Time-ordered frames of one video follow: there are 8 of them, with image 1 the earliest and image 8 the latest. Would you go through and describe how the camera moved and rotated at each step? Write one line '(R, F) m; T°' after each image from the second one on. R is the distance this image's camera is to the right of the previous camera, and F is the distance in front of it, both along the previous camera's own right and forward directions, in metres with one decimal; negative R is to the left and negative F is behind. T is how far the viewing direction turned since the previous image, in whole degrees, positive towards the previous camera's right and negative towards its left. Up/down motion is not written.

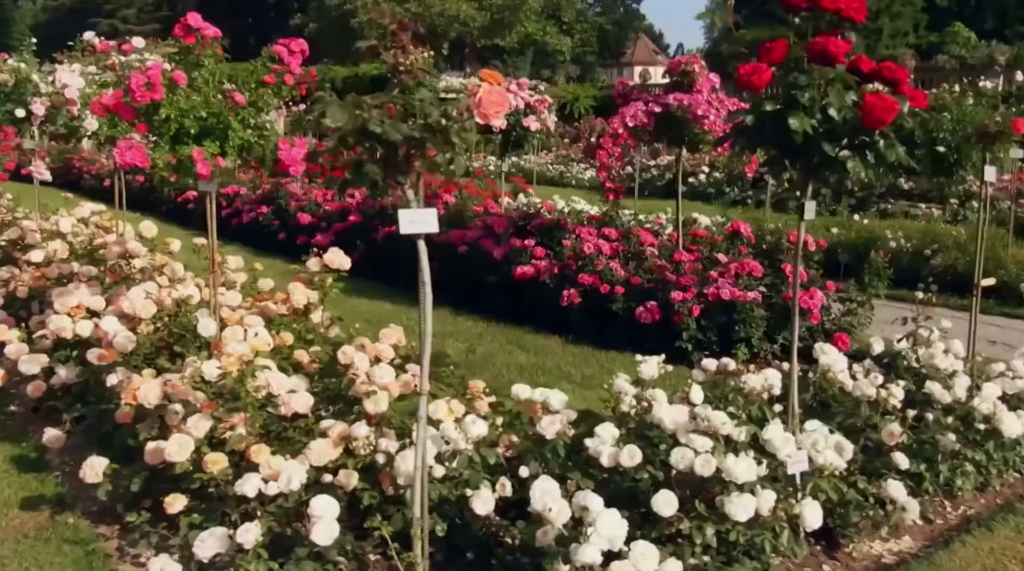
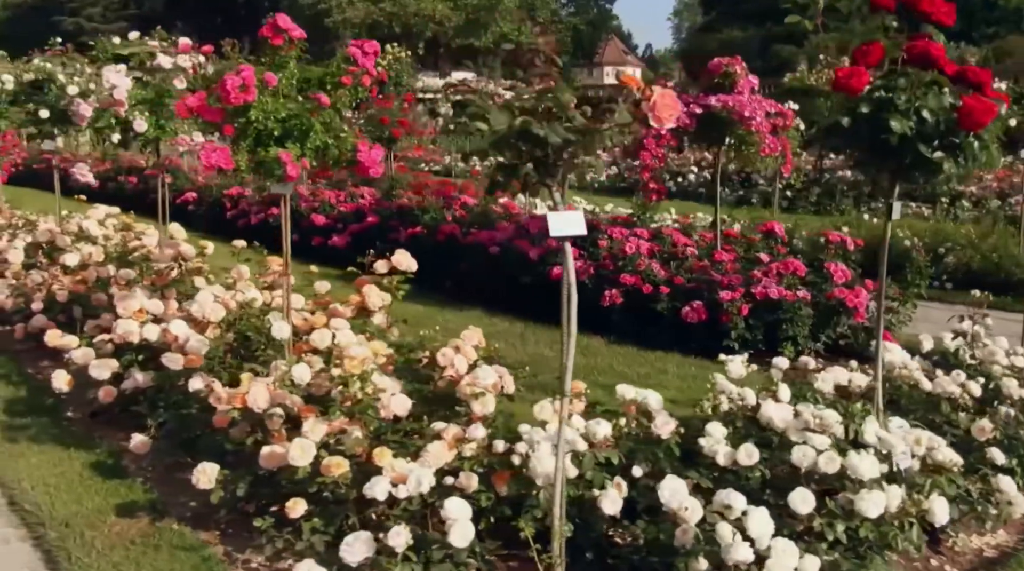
(-0.6, 0.0) m; +3°
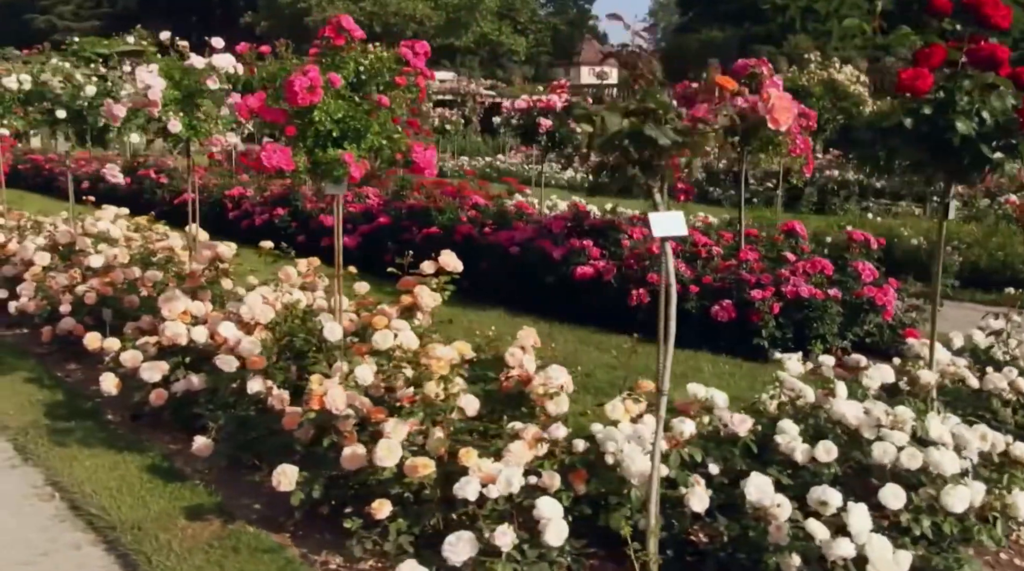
(-0.4, 0.0) m; +2°
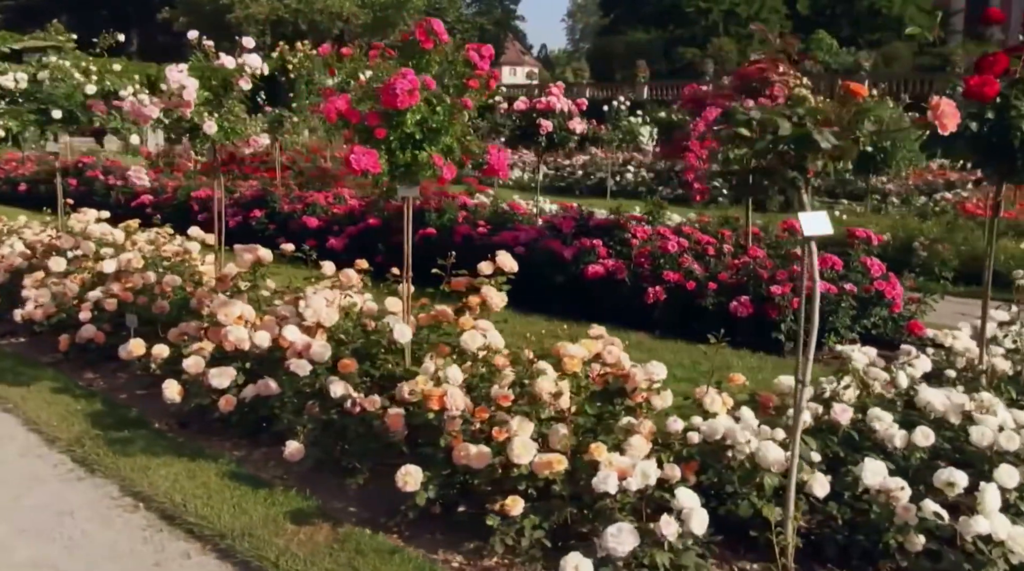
(-0.8, 0.0) m; +6°
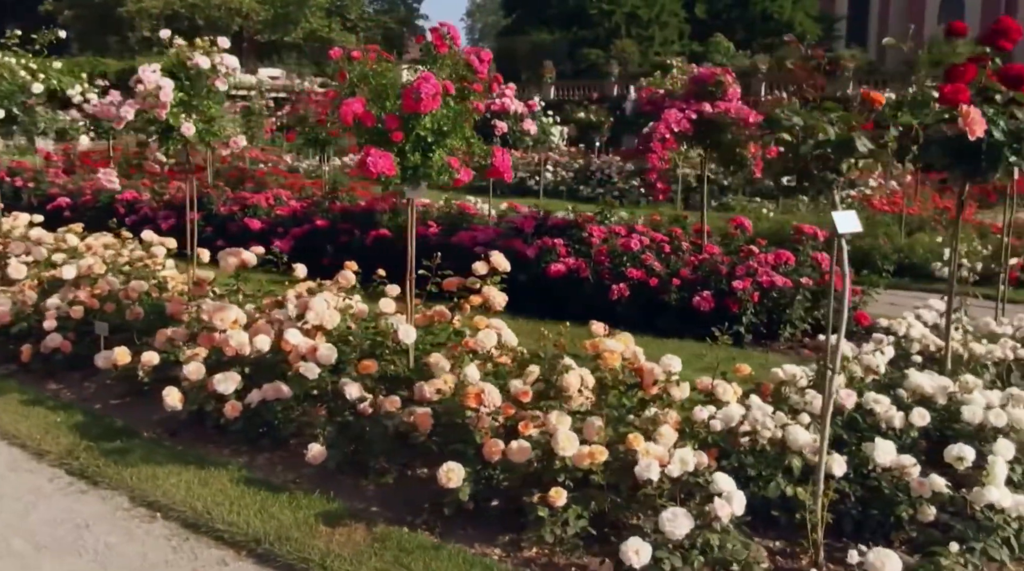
(-0.6, -0.1) m; +7°
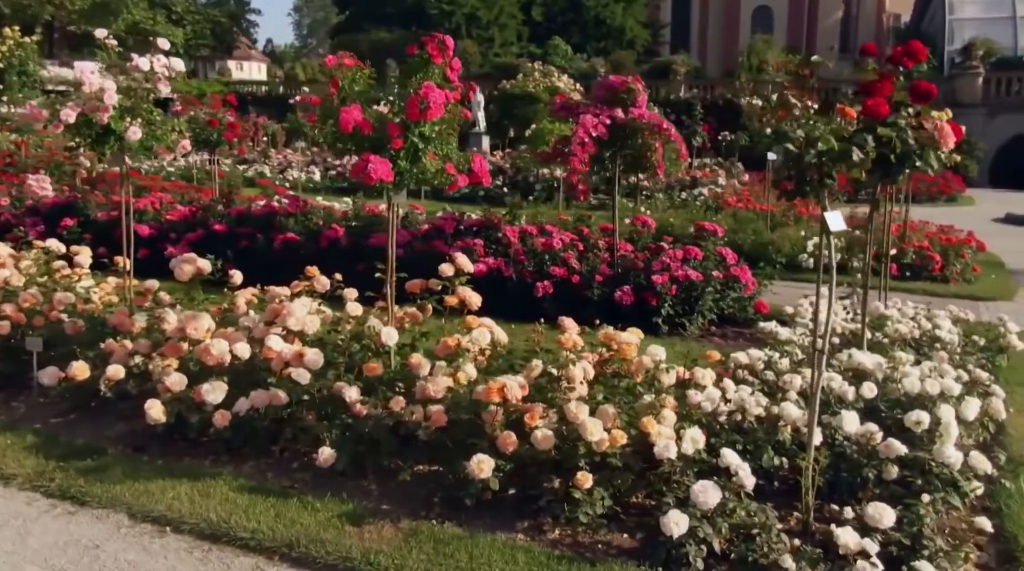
(-0.8, -0.1) m; +11°
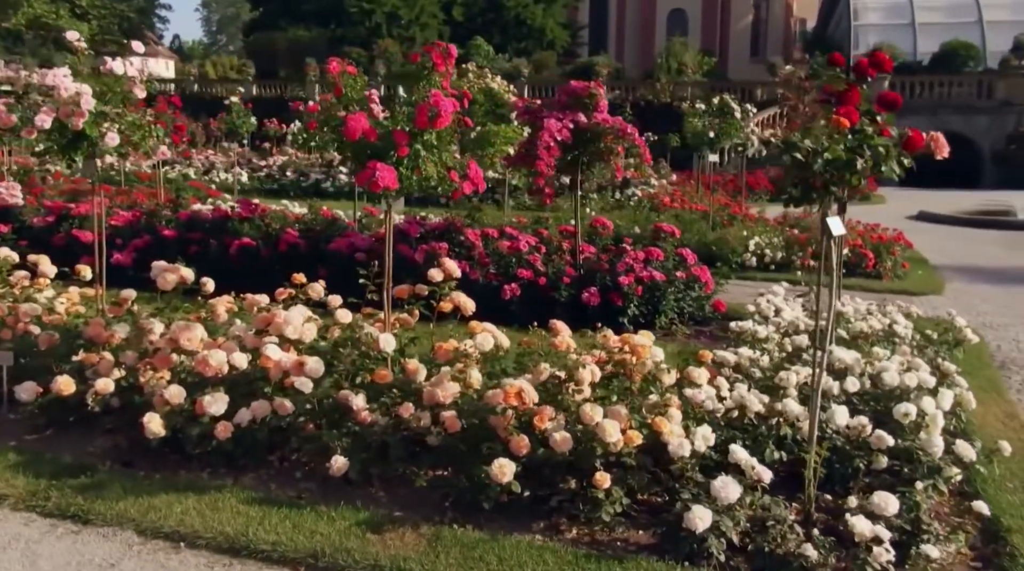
(-0.5, 0.0) m; +6°
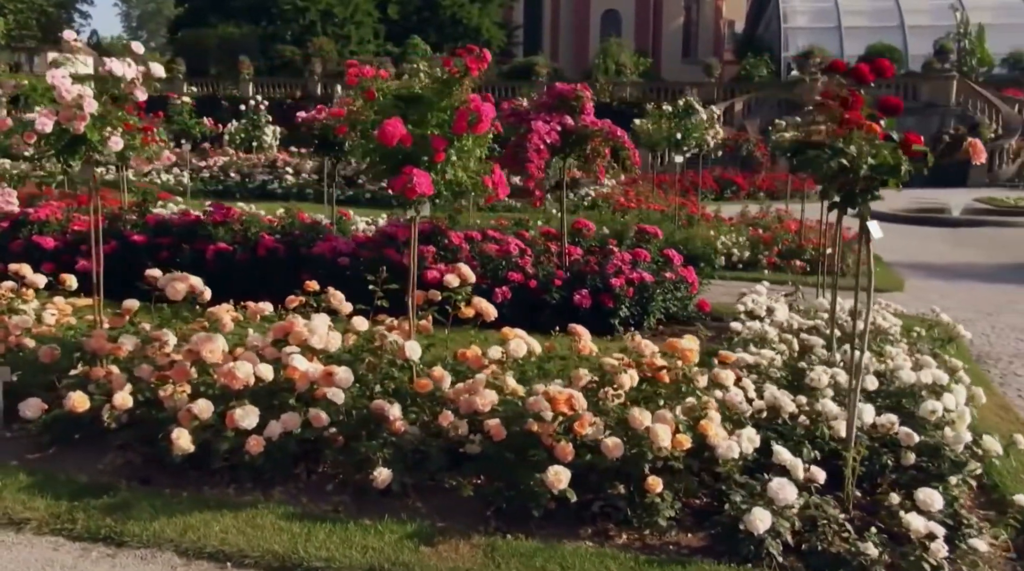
(-0.5, +0.1) m; +5°
